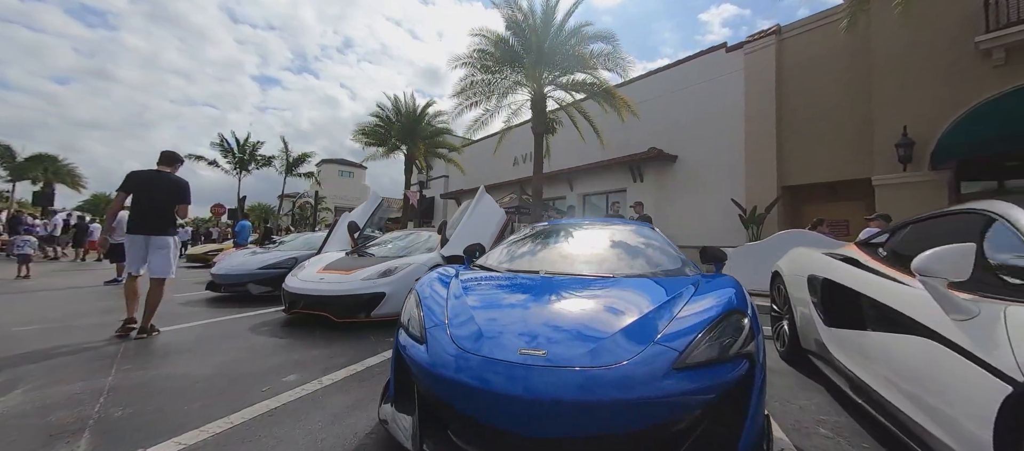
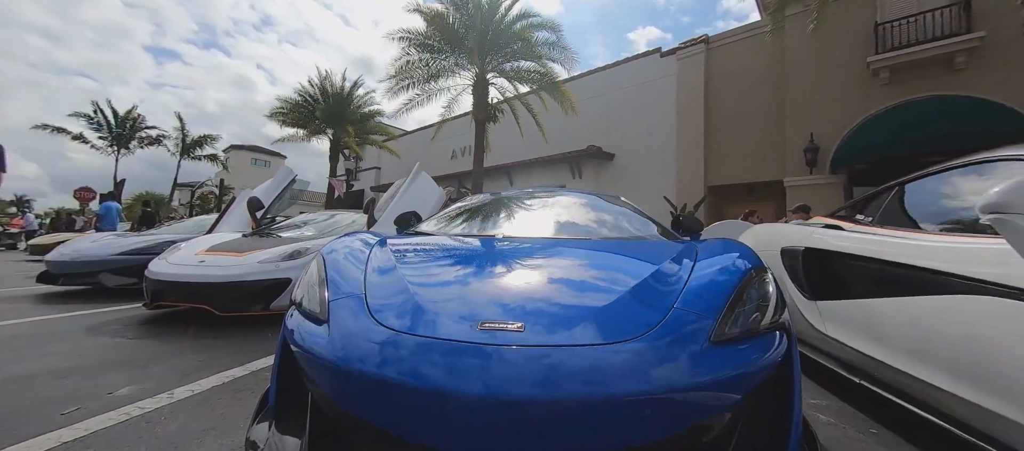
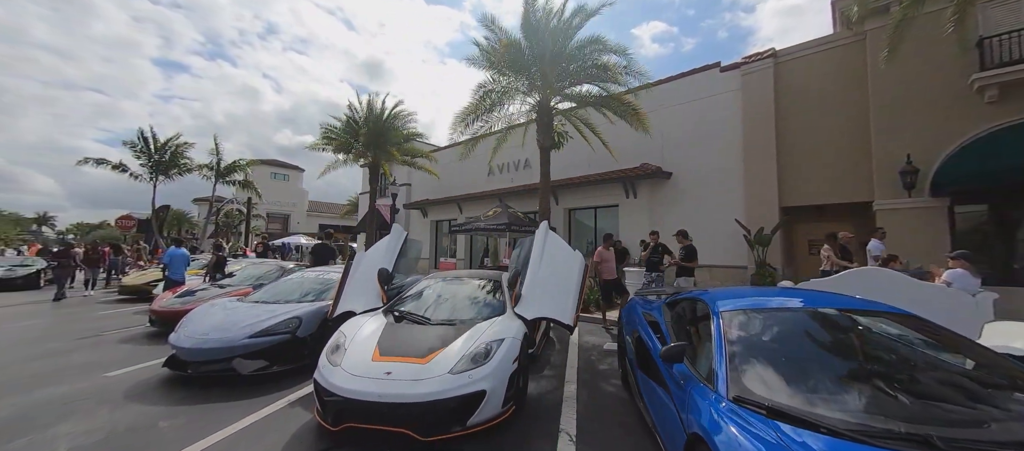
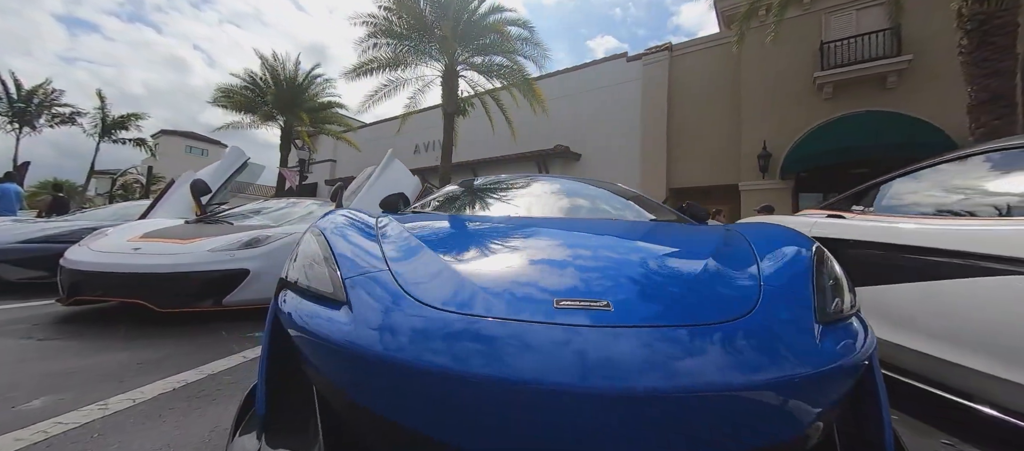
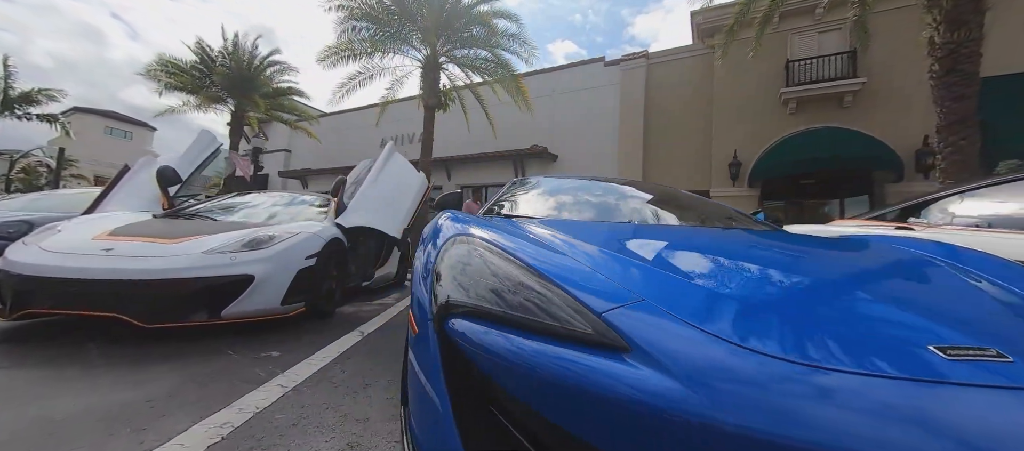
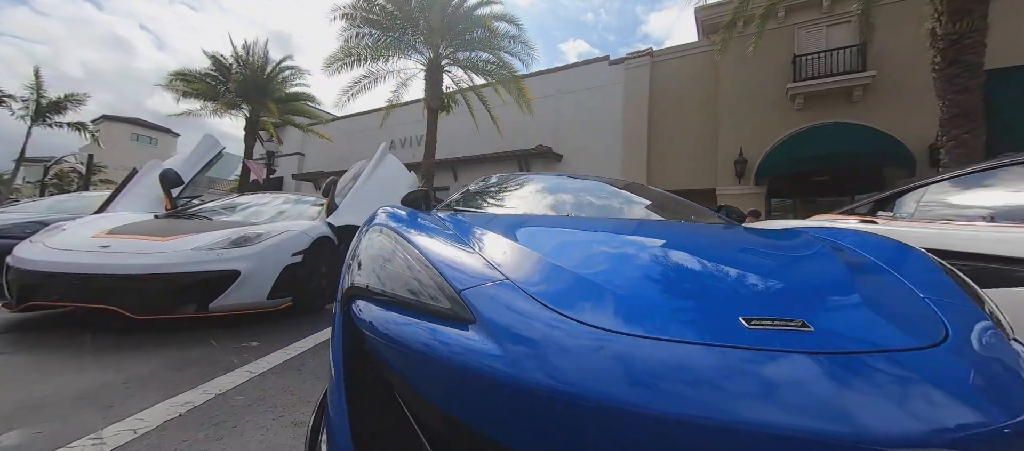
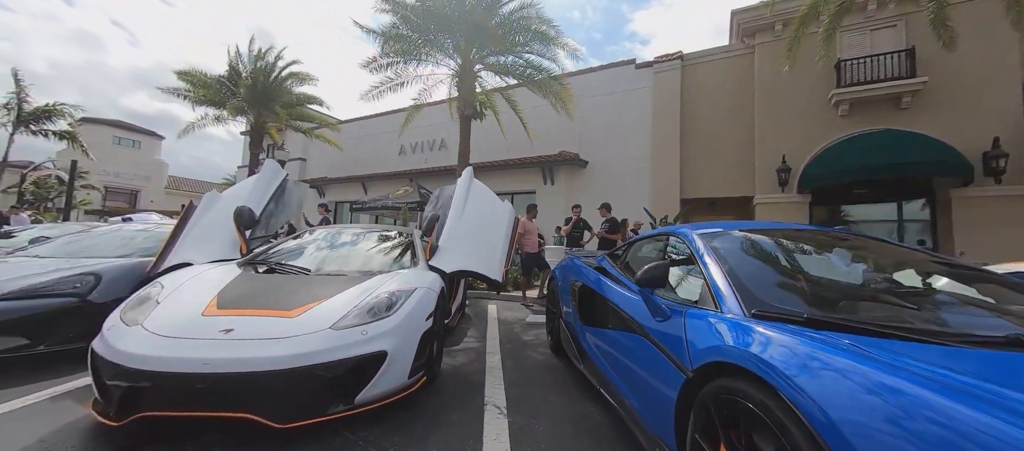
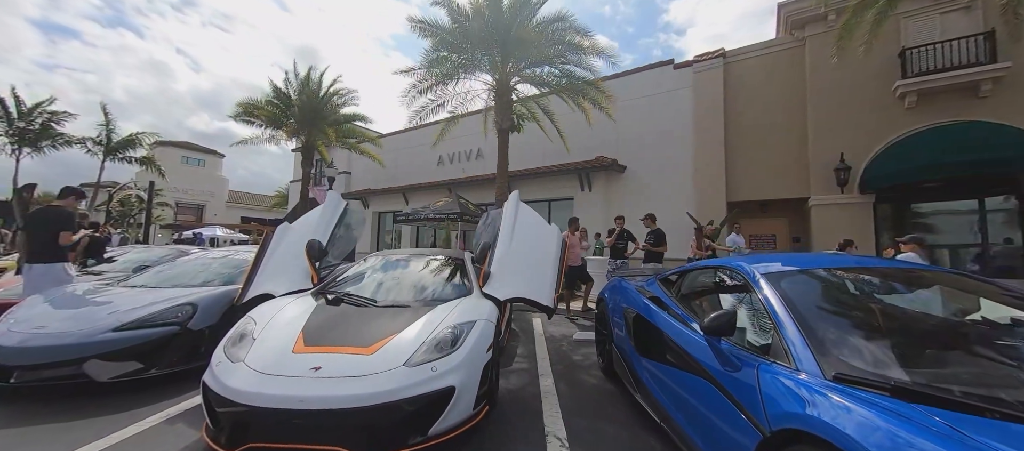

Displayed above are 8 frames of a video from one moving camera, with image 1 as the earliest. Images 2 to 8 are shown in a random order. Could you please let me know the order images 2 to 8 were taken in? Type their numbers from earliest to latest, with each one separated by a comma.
2, 4, 6, 5, 7, 8, 3
